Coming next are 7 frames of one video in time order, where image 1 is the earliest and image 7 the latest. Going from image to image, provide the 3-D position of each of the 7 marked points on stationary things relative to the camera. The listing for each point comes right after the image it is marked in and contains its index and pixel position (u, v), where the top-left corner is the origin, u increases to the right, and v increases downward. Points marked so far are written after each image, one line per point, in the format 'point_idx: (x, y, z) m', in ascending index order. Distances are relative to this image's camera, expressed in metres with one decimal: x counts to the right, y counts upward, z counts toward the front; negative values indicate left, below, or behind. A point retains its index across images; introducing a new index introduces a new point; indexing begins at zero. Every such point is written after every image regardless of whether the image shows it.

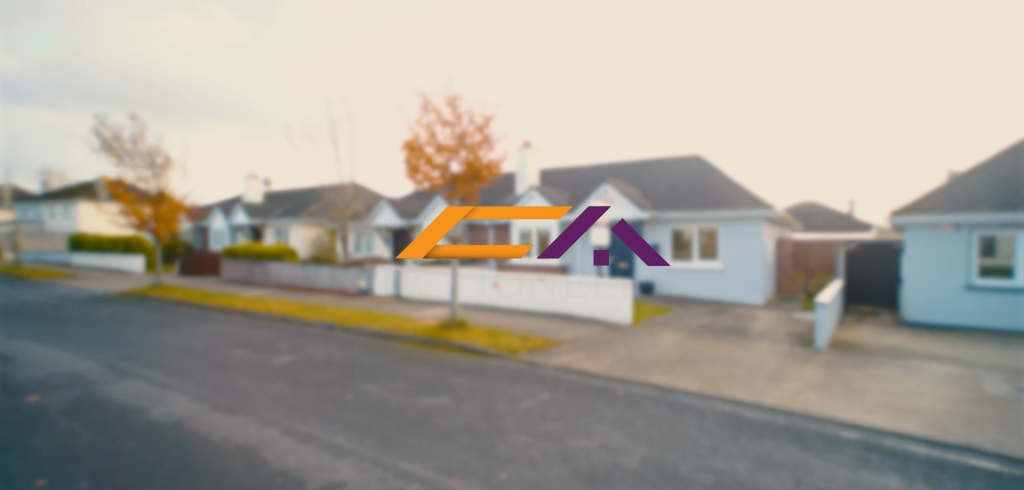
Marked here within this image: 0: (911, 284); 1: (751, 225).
0: (+11.0, -1.1, +13.5) m
1: (+8.0, +0.7, +16.4) m
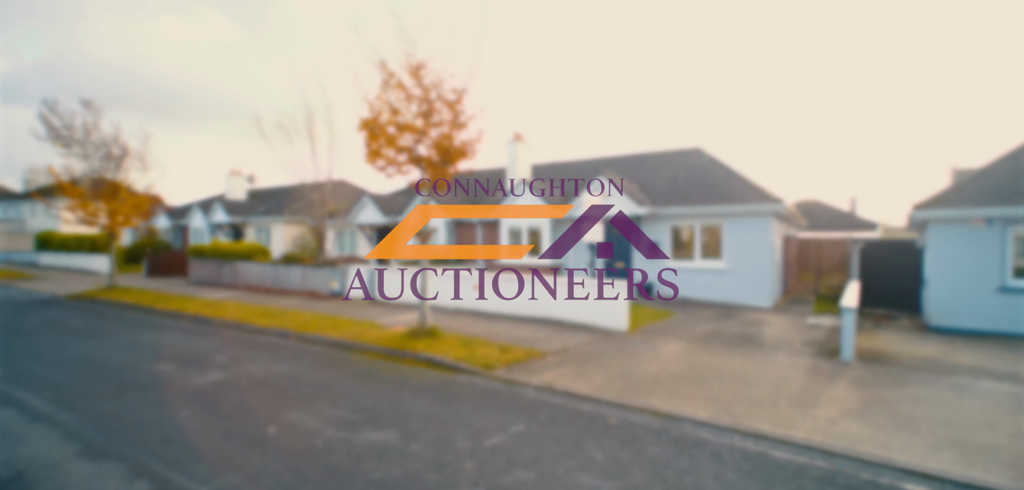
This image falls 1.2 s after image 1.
0: (+10.6, -1.0, +12.2) m
1: (+7.6, +0.8, +15.1) m
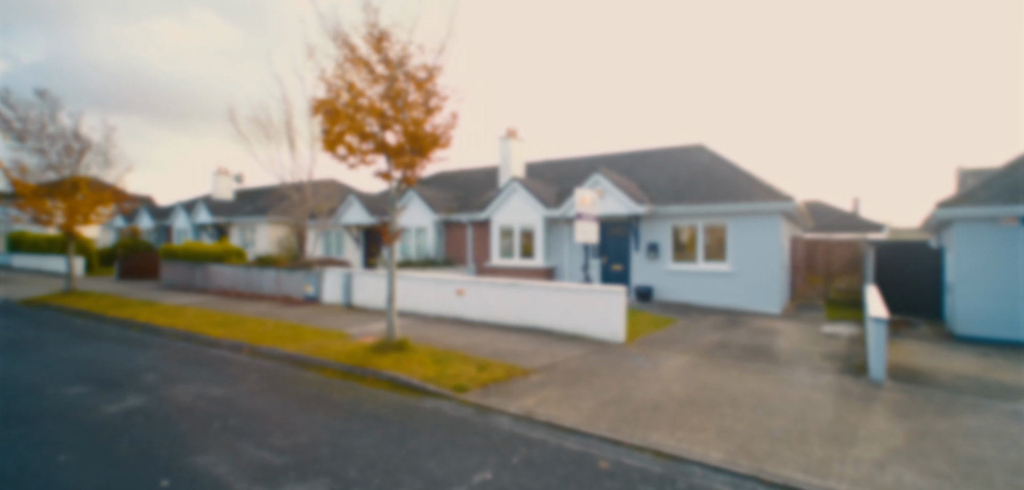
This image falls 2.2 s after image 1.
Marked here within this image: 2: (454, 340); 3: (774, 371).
0: (+10.3, -1.1, +11.1) m
1: (+7.3, +0.7, +14.0) m
2: (-1.1, -1.8, +9.2) m
3: (+4.1, -2.0, +7.6) m
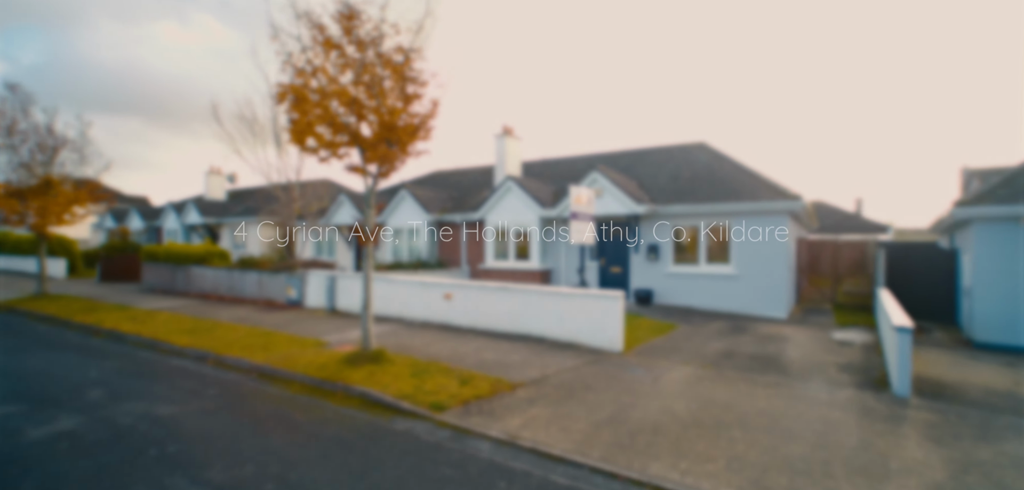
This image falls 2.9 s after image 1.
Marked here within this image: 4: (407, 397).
0: (+10.1, -1.1, +10.4) m
1: (+7.1, +0.7, +13.3) m
2: (-1.3, -1.8, +8.5) m
3: (+3.9, -2.0, +6.9) m
4: (-1.3, -1.9, +6.1) m
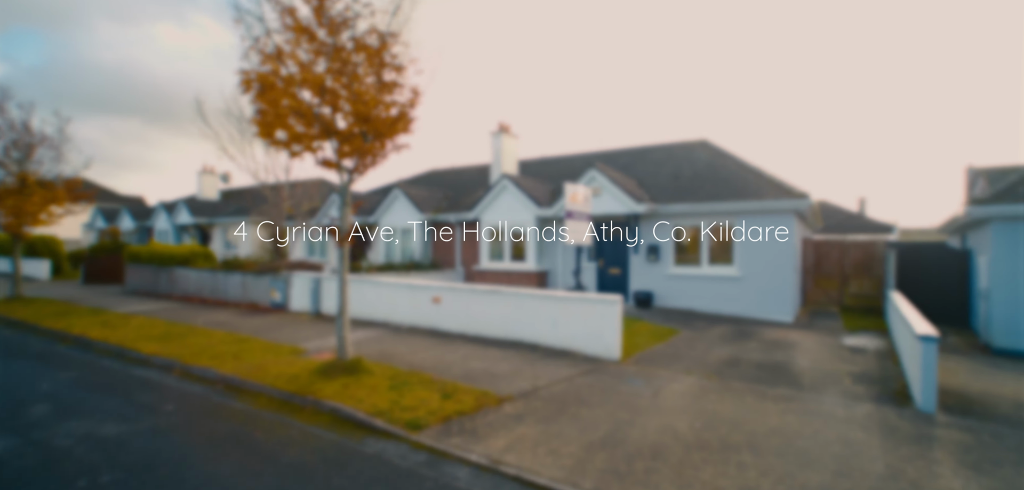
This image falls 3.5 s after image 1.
0: (+9.9, -1.1, +9.8) m
1: (+6.9, +0.7, +12.7) m
2: (-1.4, -1.8, +7.9) m
3: (+3.7, -2.0, +6.3) m
4: (-1.5, -1.9, +5.5) m
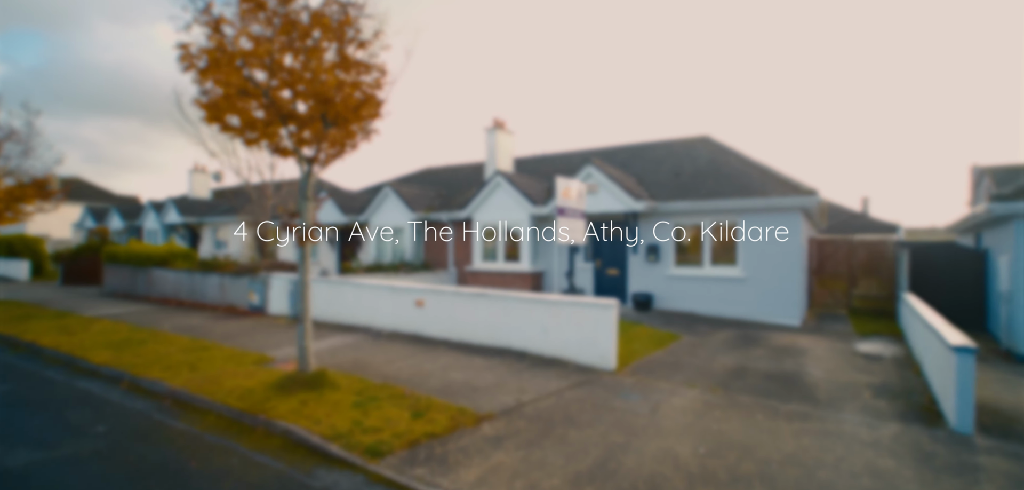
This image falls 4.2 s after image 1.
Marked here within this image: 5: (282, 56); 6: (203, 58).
0: (+9.7, -1.1, +9.1) m
1: (+6.7, +0.7, +12.0) m
2: (-1.7, -1.8, +7.2) m
3: (+3.5, -2.0, +5.6) m
4: (-1.7, -1.9, +4.8) m
5: (-2.6, +2.1, +5.5) m
6: (-3.4, +2.1, +5.5) m
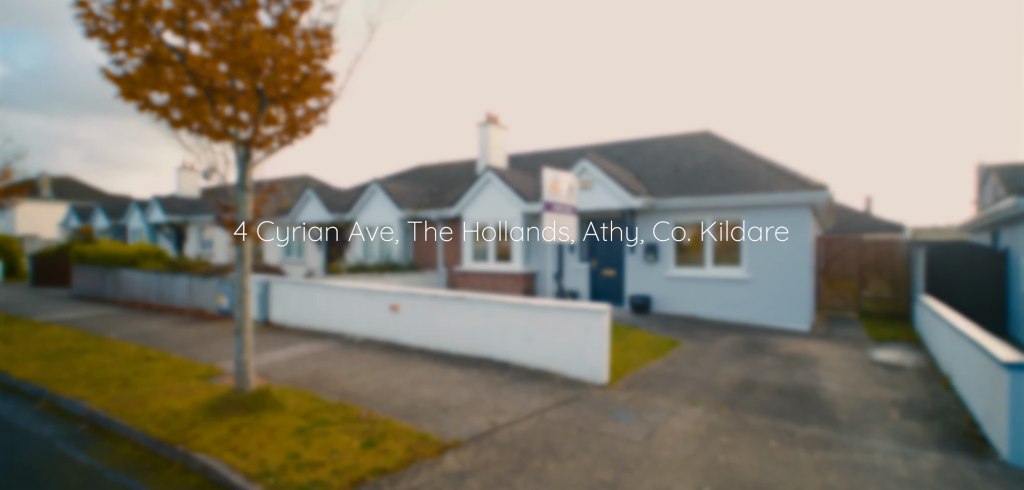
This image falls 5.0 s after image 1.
0: (+9.4, -1.1, +8.3) m
1: (+6.4, +0.7, +11.2) m
2: (-2.0, -1.8, +6.4) m
3: (+3.2, -1.9, +4.8) m
4: (-2.0, -1.9, +4.0) m
5: (-2.9, +2.1, +4.7) m
6: (-3.7, +2.1, +4.7) m
